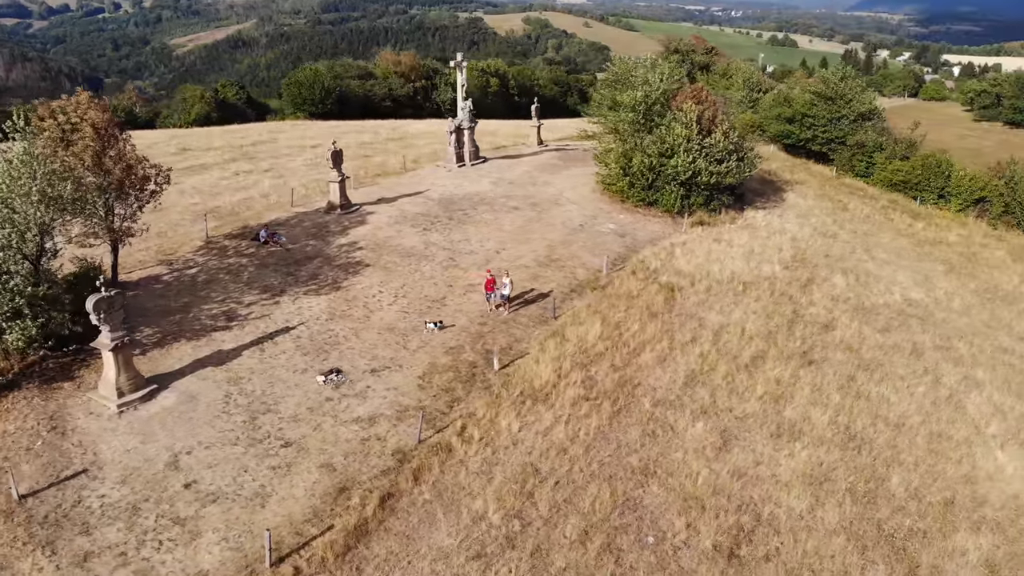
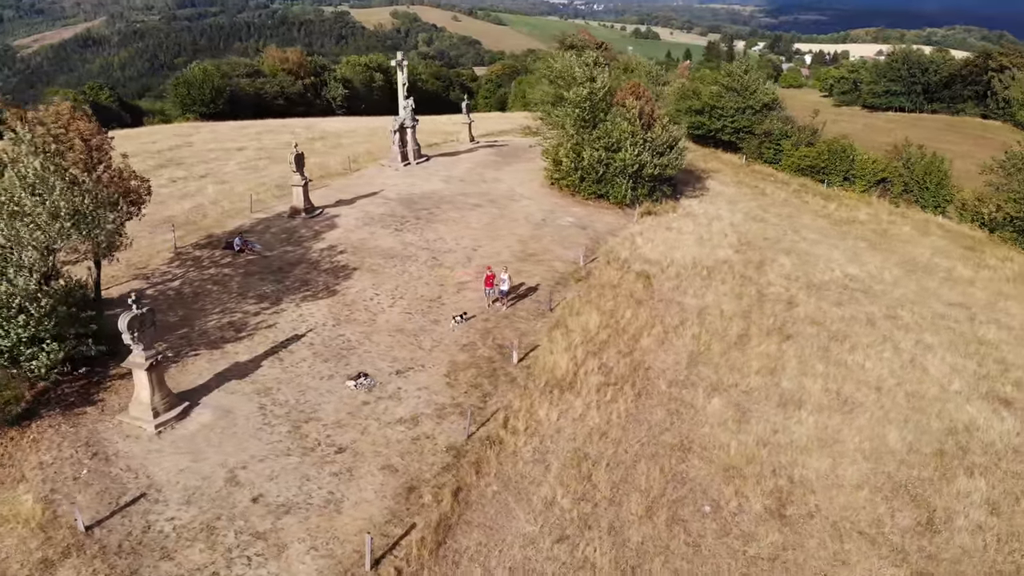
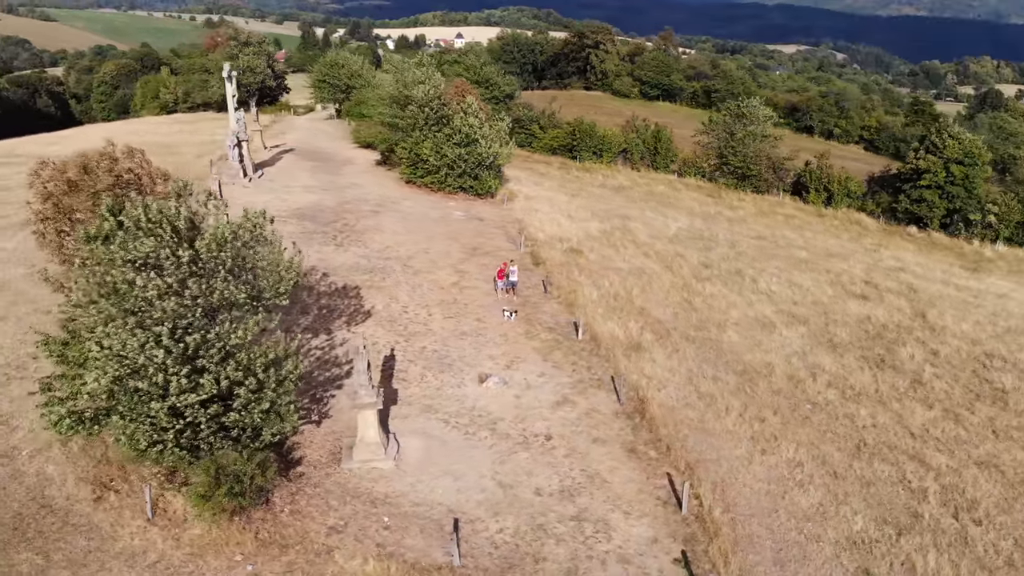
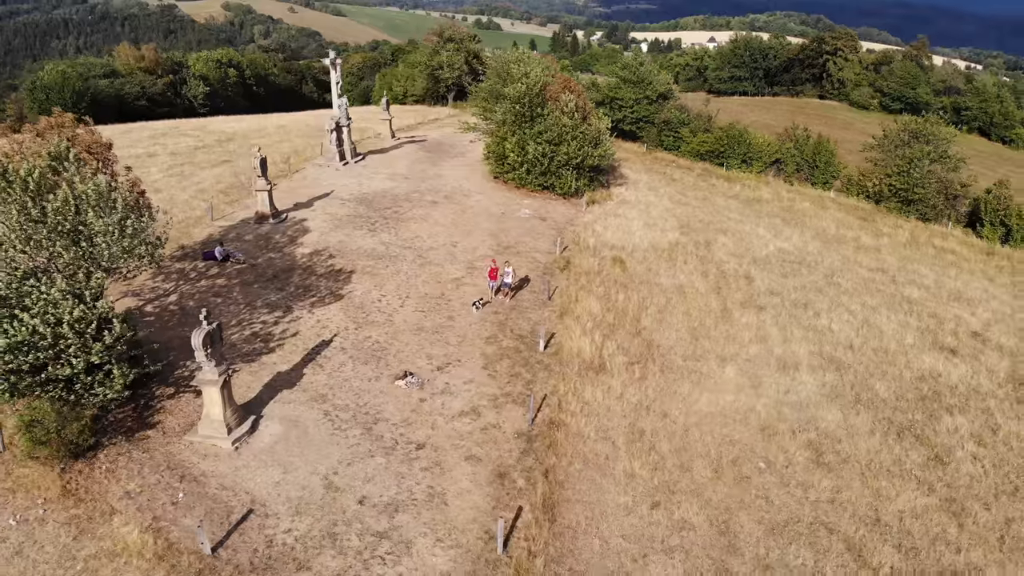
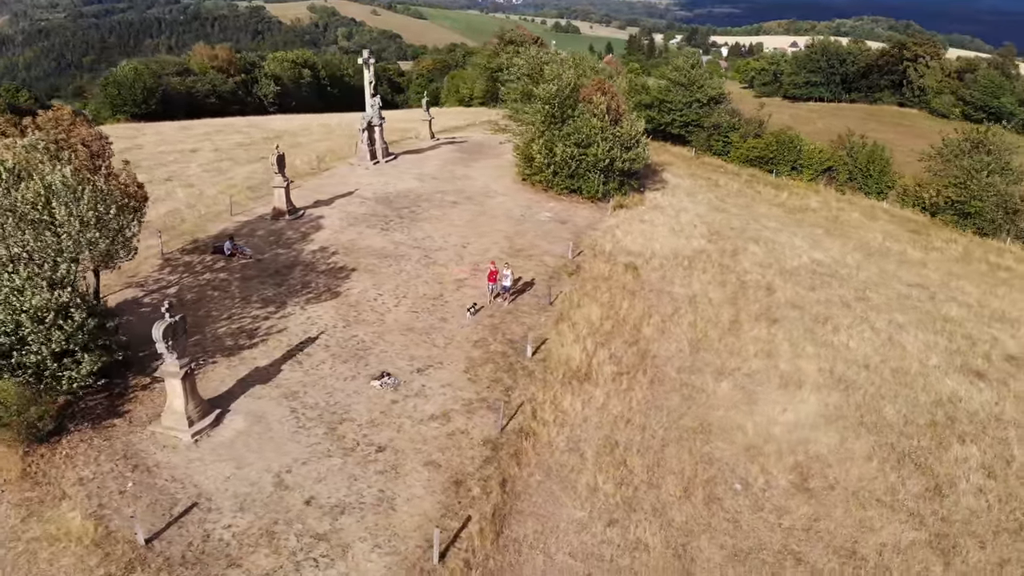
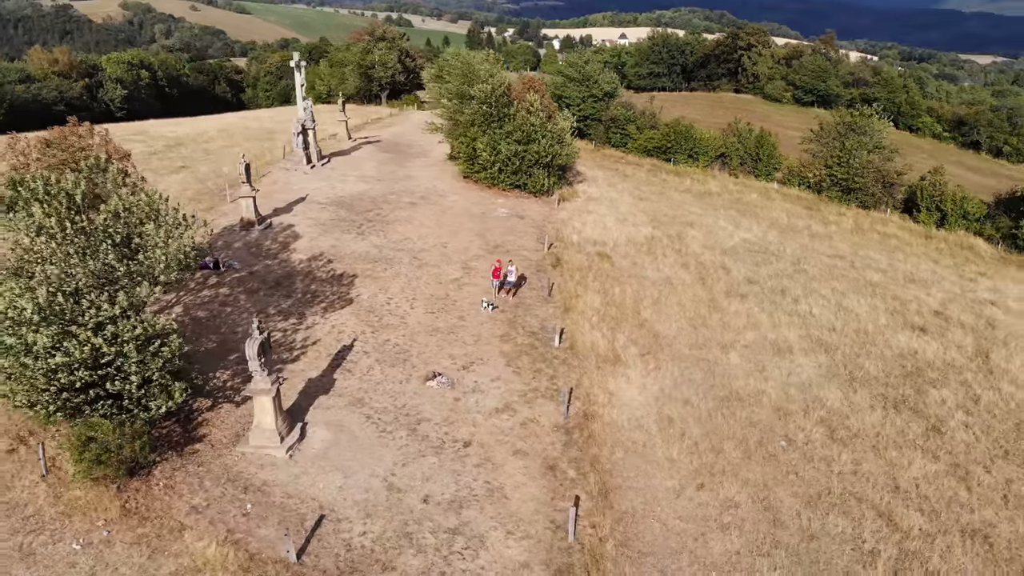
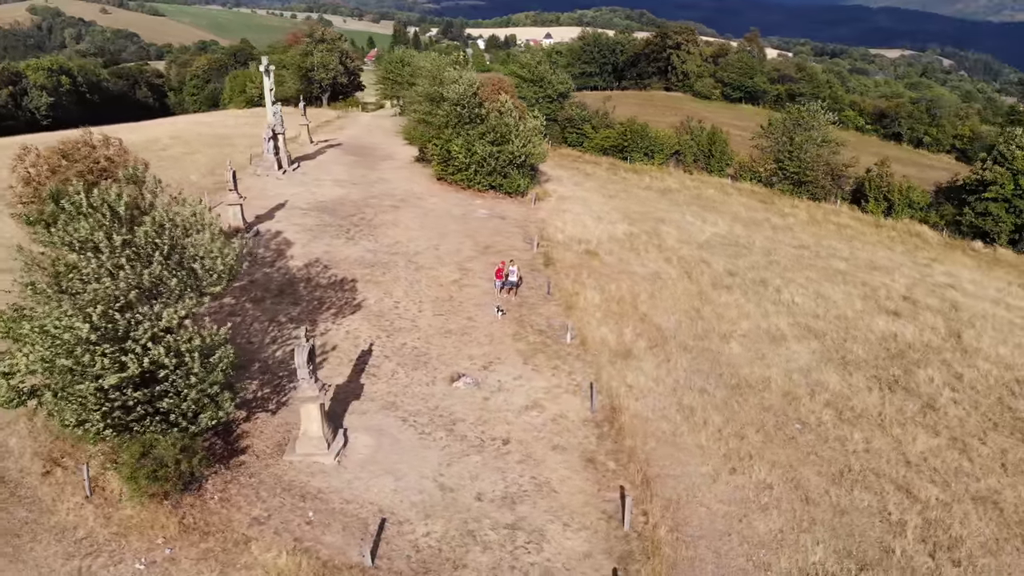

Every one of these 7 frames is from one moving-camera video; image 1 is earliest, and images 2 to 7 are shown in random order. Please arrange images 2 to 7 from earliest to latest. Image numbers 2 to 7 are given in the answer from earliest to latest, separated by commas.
2, 5, 4, 6, 7, 3
